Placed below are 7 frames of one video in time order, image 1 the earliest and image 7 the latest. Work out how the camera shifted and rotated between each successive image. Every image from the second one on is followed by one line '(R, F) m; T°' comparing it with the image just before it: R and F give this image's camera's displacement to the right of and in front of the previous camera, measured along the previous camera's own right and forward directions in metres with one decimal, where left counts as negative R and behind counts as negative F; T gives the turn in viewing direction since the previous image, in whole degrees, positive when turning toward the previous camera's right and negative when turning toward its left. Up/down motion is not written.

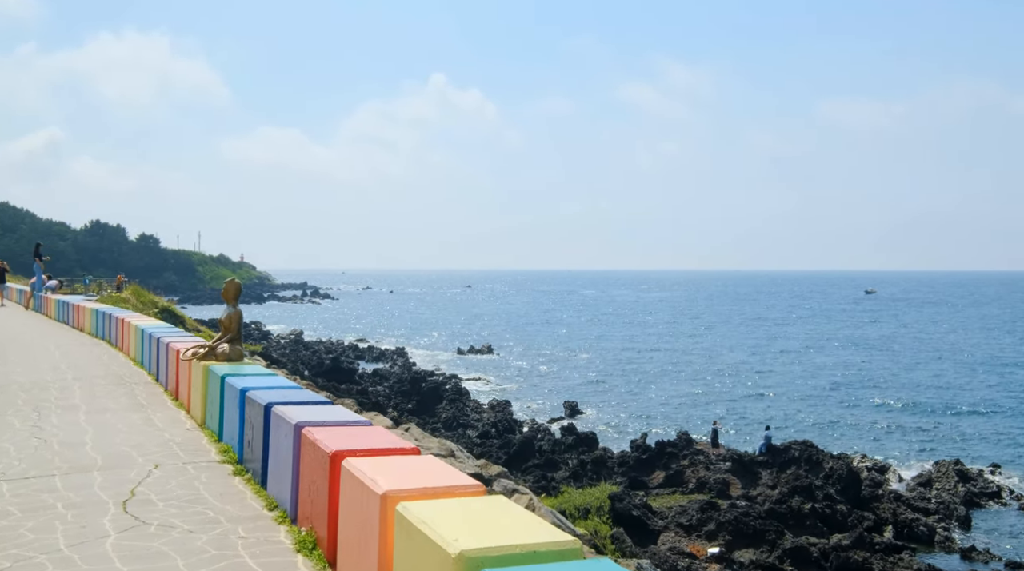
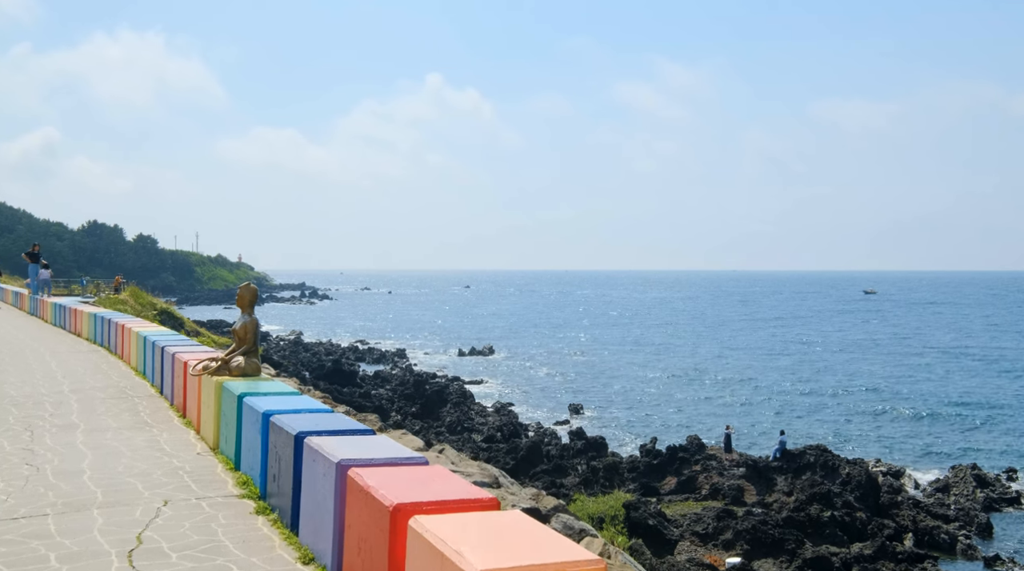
(-0.2, +0.6) m; 0°
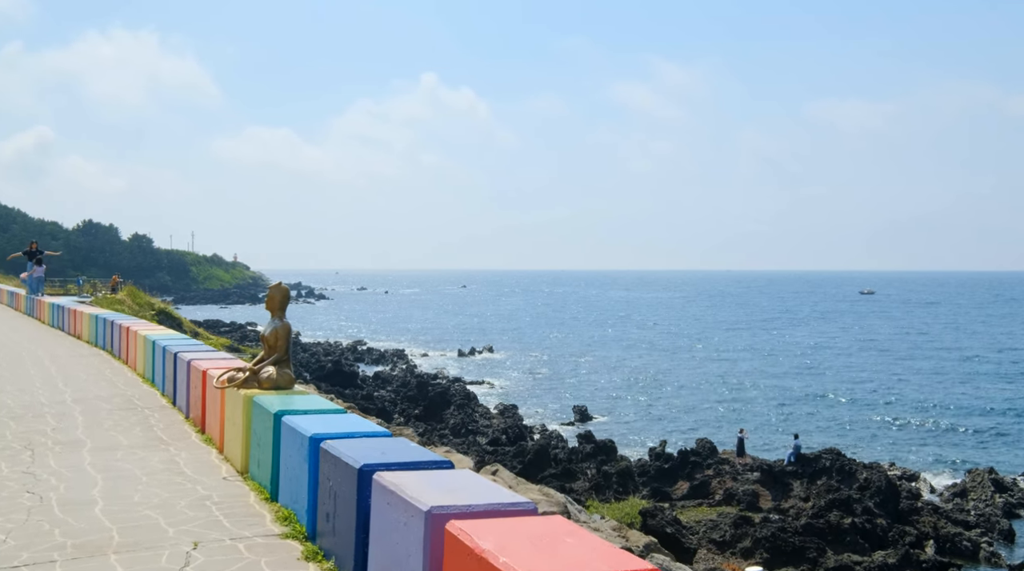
(-0.3, +0.6) m; 0°
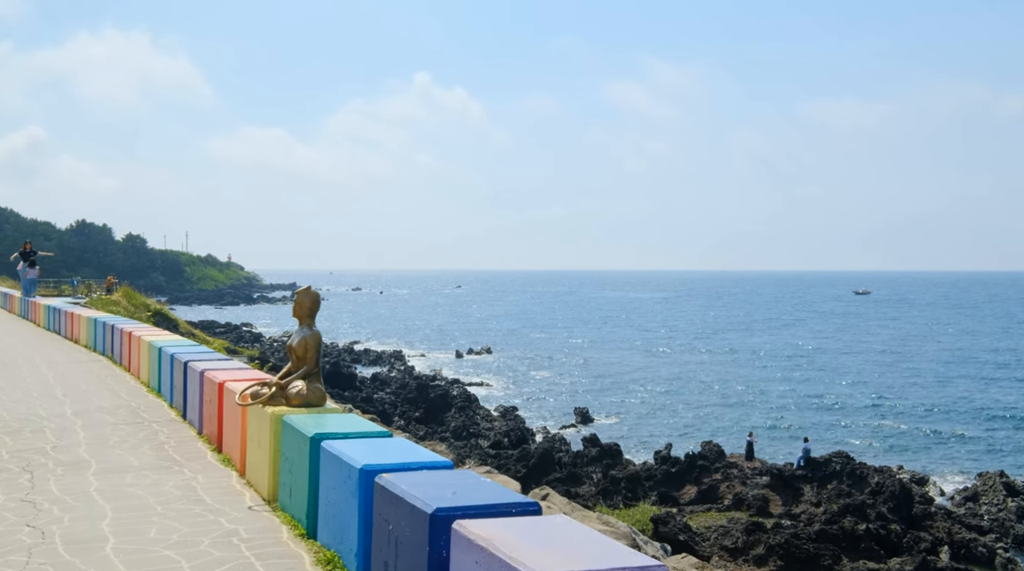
(-0.2, +0.5) m; 0°
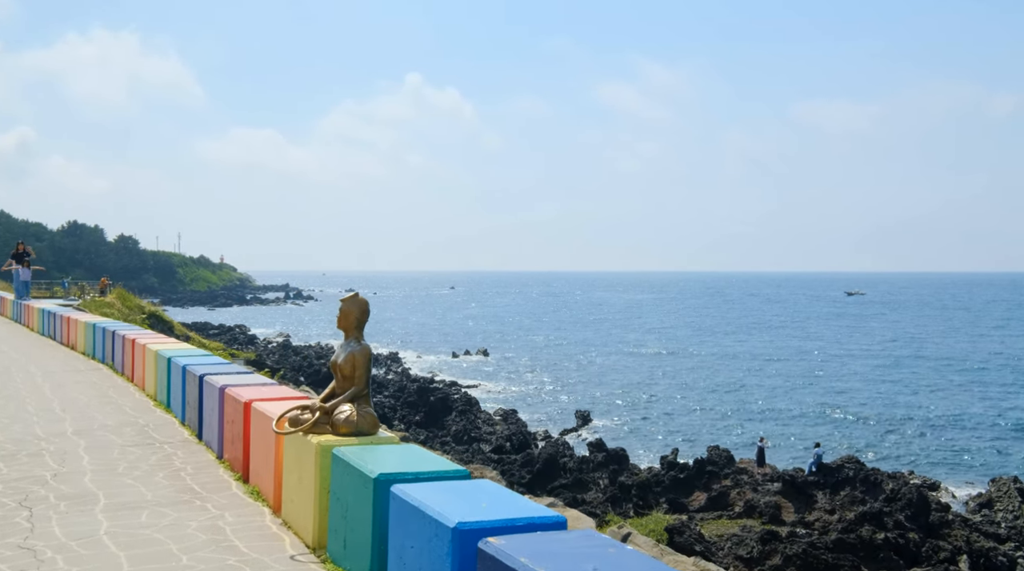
(-0.3, +0.6) m; 0°
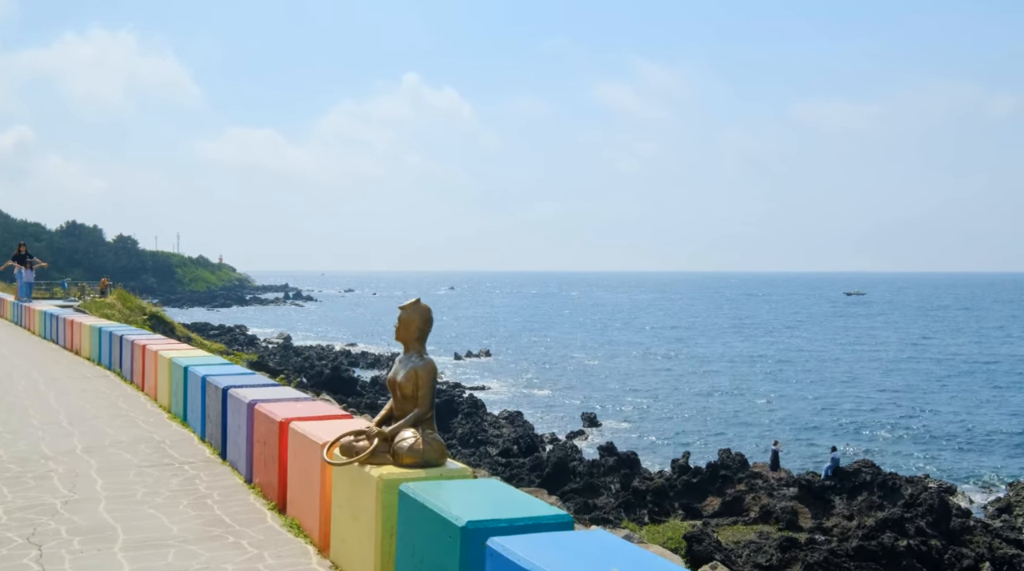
(-0.2, +0.5) m; 0°
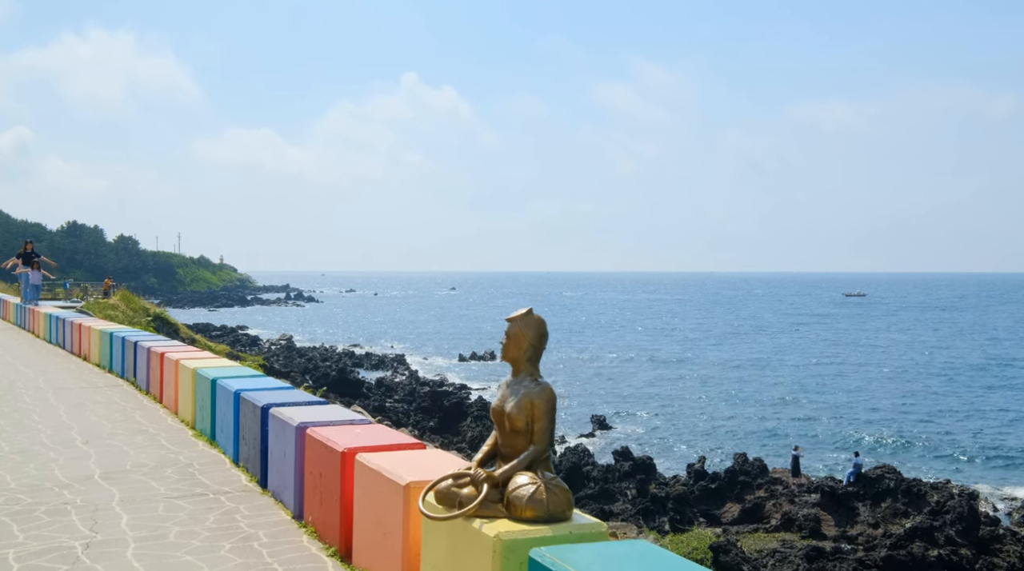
(-0.3, +0.6) m; 0°
